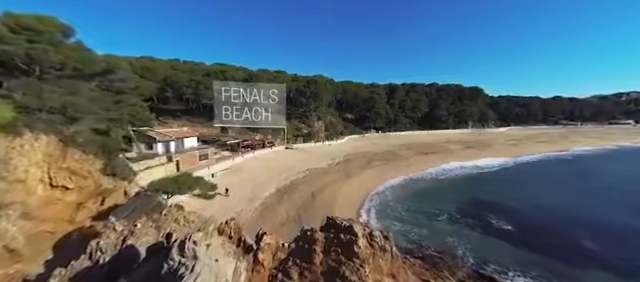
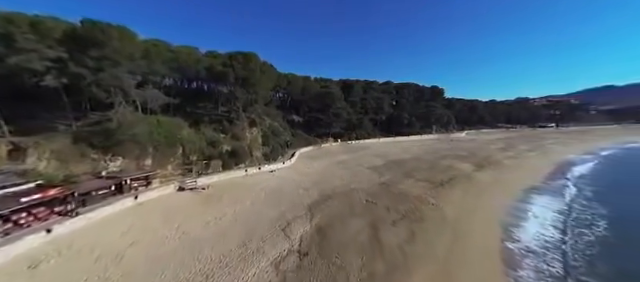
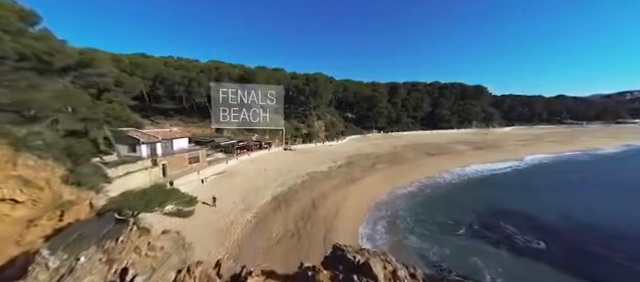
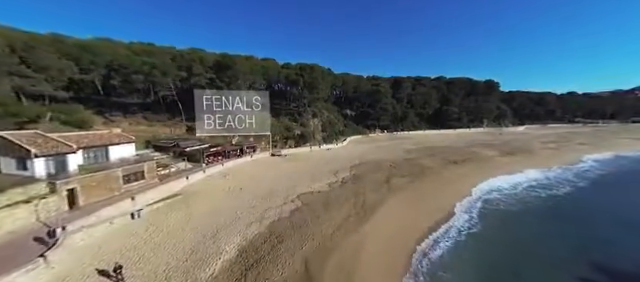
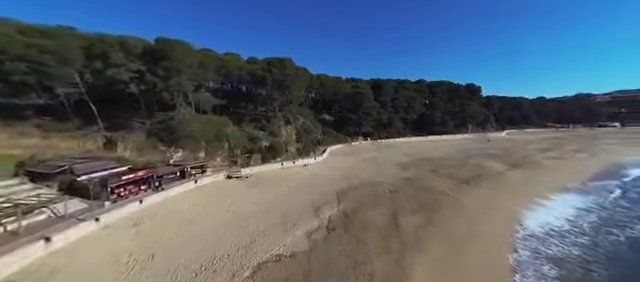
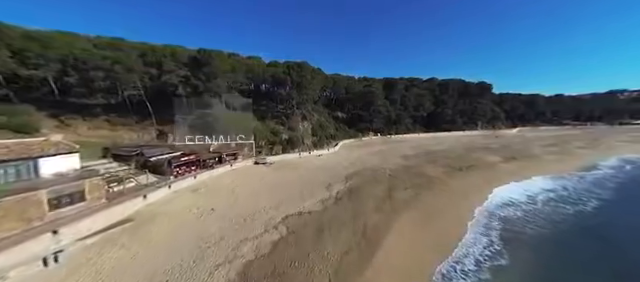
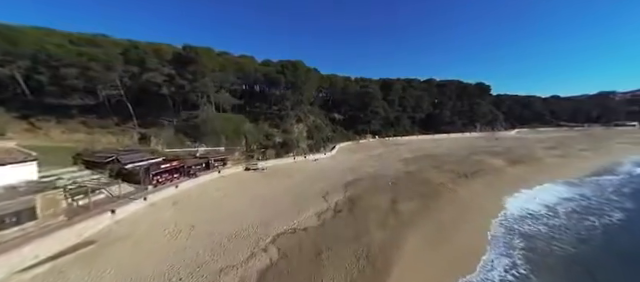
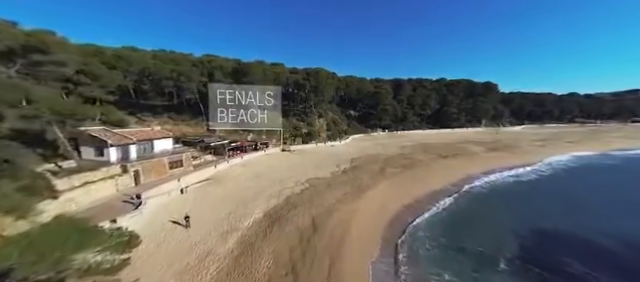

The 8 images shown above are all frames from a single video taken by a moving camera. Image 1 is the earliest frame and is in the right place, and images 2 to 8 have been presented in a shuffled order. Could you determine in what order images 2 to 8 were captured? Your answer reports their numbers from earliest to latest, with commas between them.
3, 8, 4, 6, 7, 5, 2
